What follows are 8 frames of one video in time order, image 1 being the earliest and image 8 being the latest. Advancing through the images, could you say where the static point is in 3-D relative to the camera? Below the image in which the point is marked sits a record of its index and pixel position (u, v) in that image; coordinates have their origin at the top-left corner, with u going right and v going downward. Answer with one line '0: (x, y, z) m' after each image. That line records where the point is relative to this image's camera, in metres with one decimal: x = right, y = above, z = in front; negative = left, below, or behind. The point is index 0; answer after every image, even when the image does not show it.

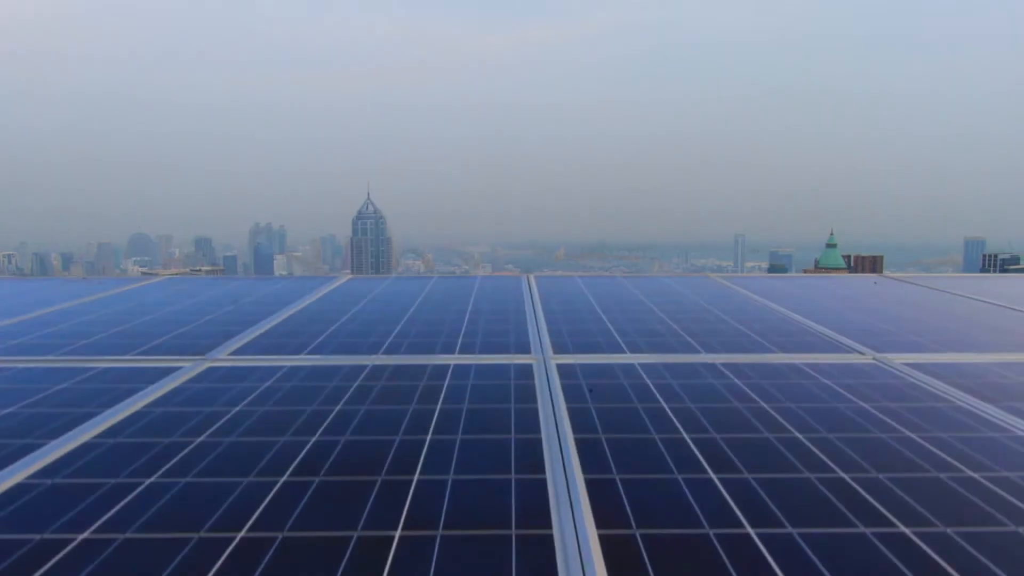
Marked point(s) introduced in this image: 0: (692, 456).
0: (+1.6, -1.6, +7.9) m
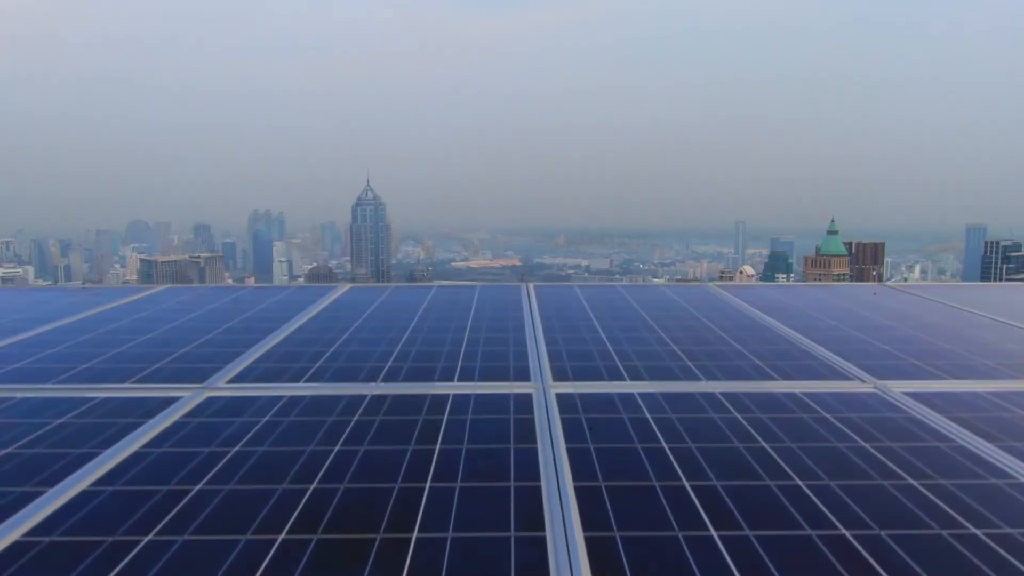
0: (+1.6, -2.0, +7.7) m
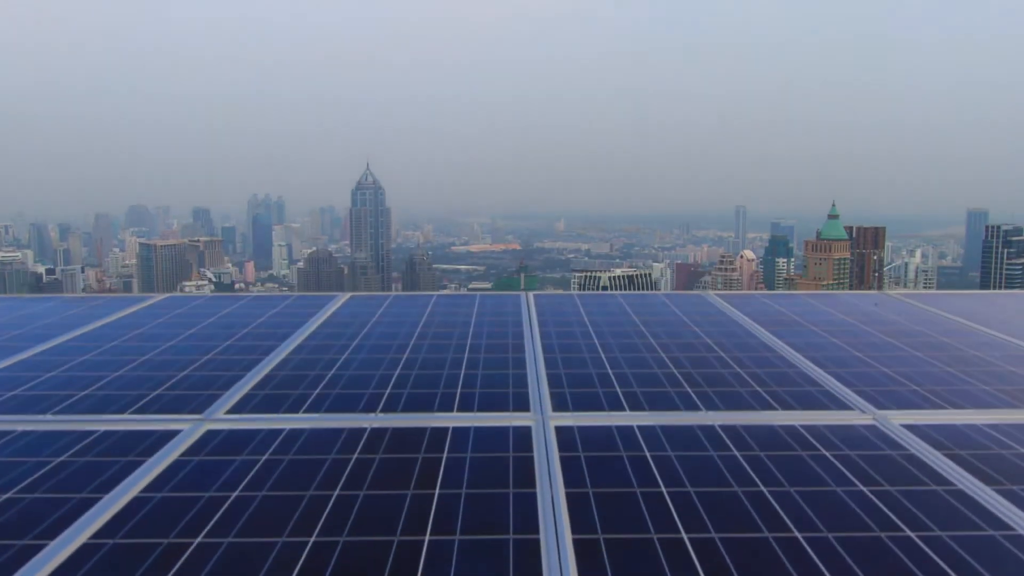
0: (+1.6, -2.5, +7.6) m
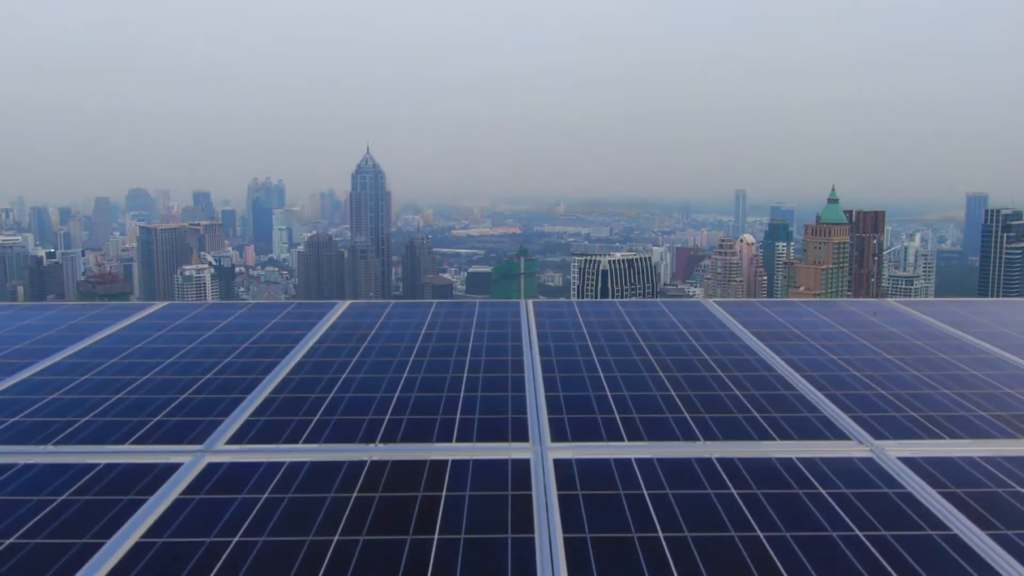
0: (+1.6, -3.1, +8.0) m
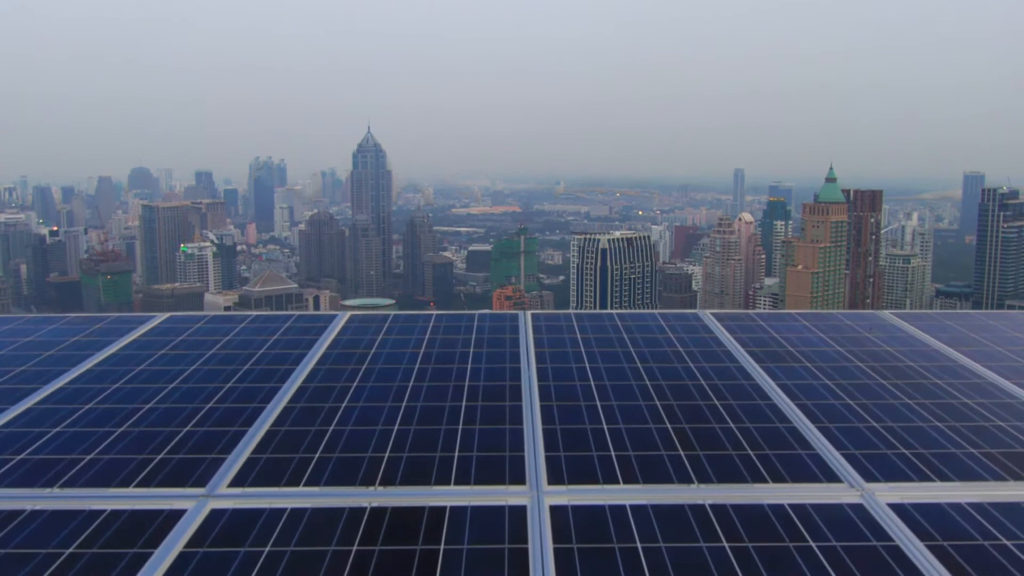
0: (+1.7, -3.3, +9.1) m
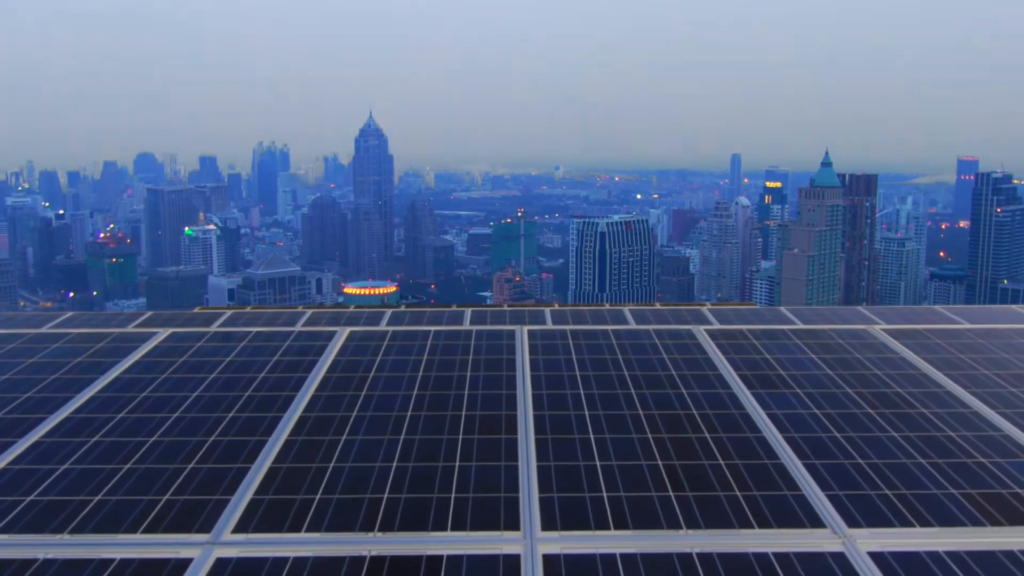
0: (+1.7, -3.5, +11.1) m
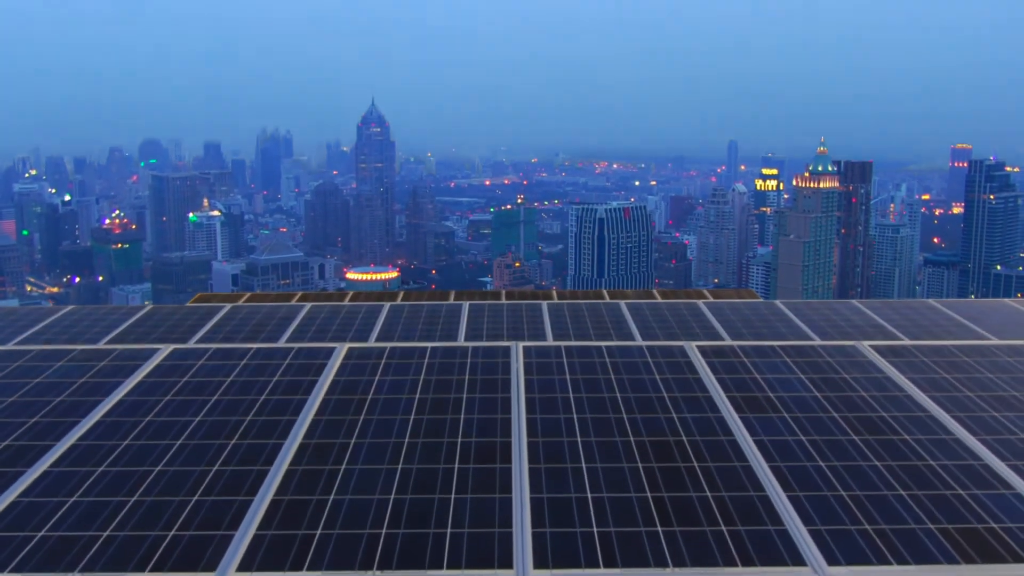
0: (+1.7, -3.0, +13.1) m
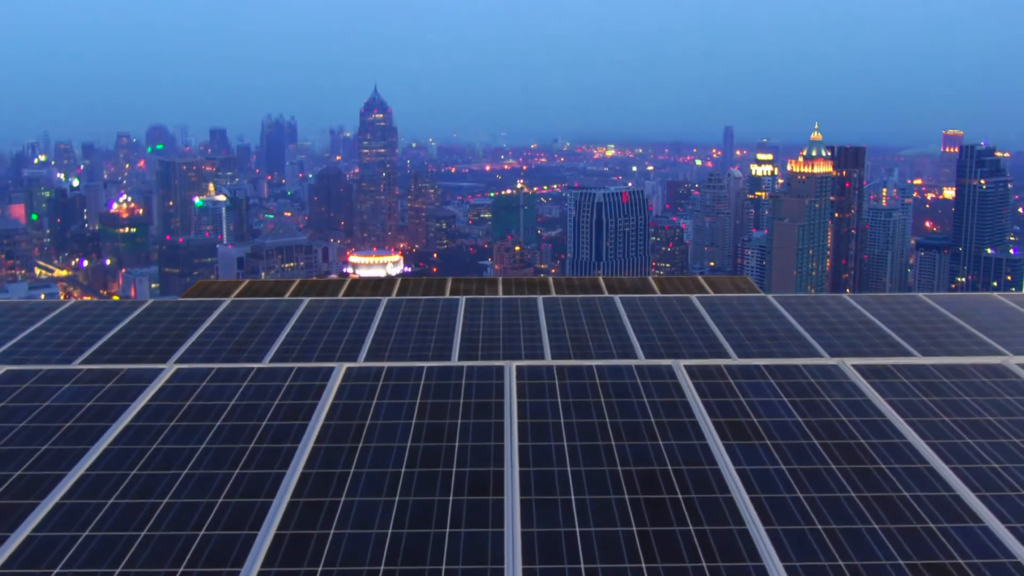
0: (+1.5, -2.8, +16.0) m
